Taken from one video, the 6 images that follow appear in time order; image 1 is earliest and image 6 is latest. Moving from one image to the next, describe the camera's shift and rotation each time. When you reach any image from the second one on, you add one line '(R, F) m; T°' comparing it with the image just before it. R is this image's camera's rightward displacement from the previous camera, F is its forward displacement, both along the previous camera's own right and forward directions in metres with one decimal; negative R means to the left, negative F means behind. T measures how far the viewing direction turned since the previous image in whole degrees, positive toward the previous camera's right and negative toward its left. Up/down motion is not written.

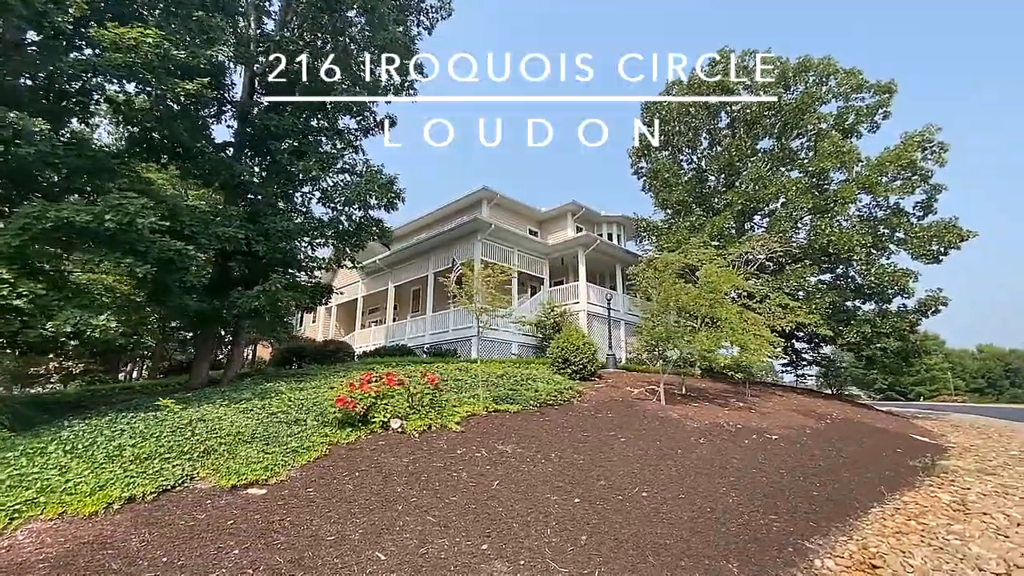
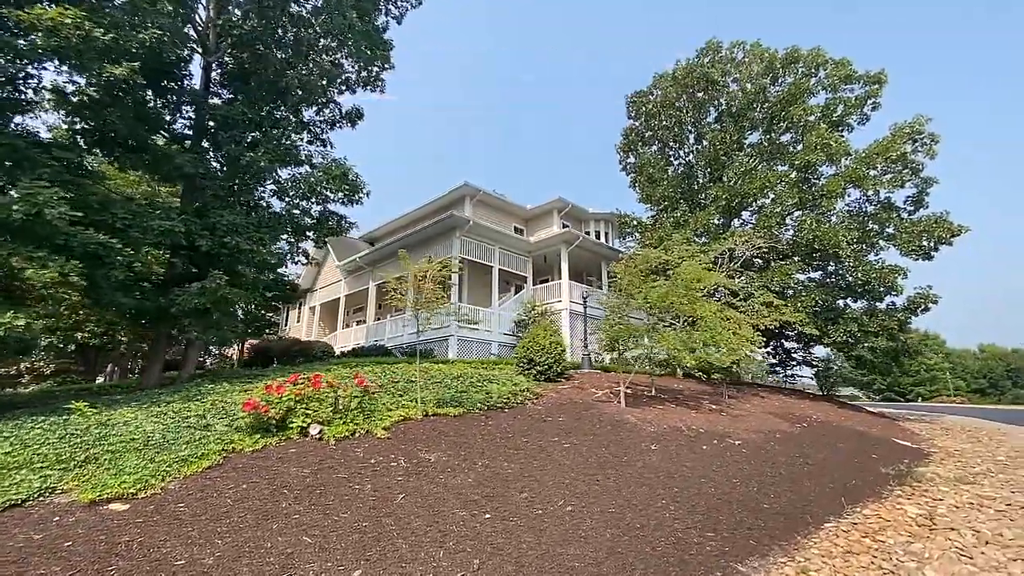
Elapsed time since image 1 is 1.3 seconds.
(+0.9, +0.5) m; 0°
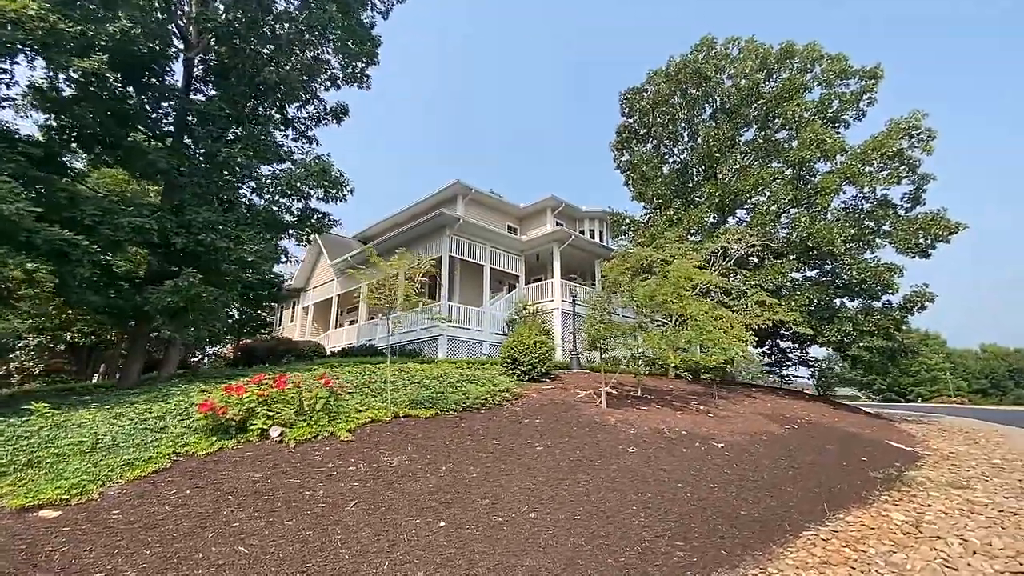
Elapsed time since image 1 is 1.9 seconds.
(+0.4, +0.2) m; 0°
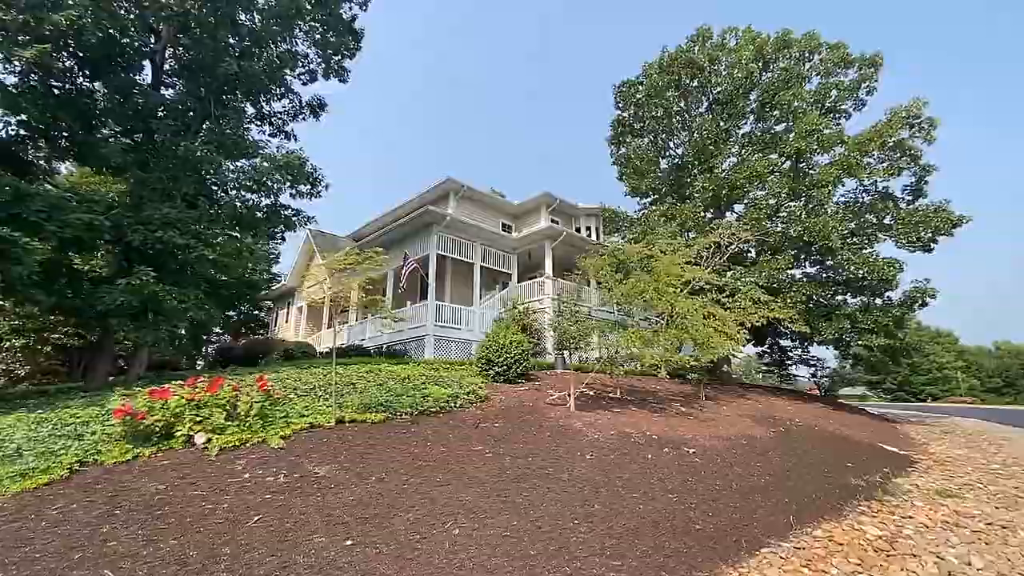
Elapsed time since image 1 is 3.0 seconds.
(+0.7, +0.4) m; -1°
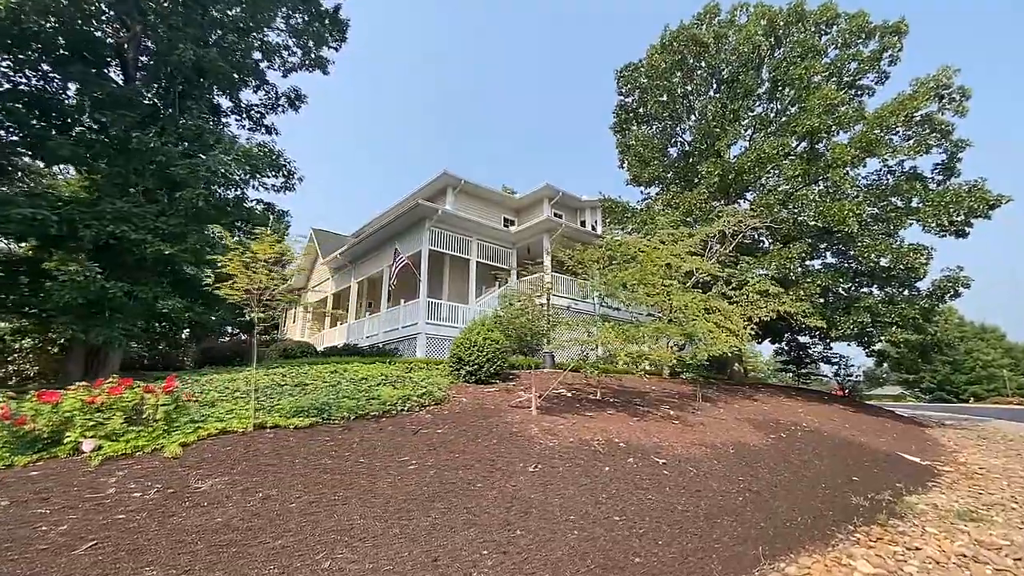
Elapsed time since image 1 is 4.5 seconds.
(+1.0, +0.8) m; -3°
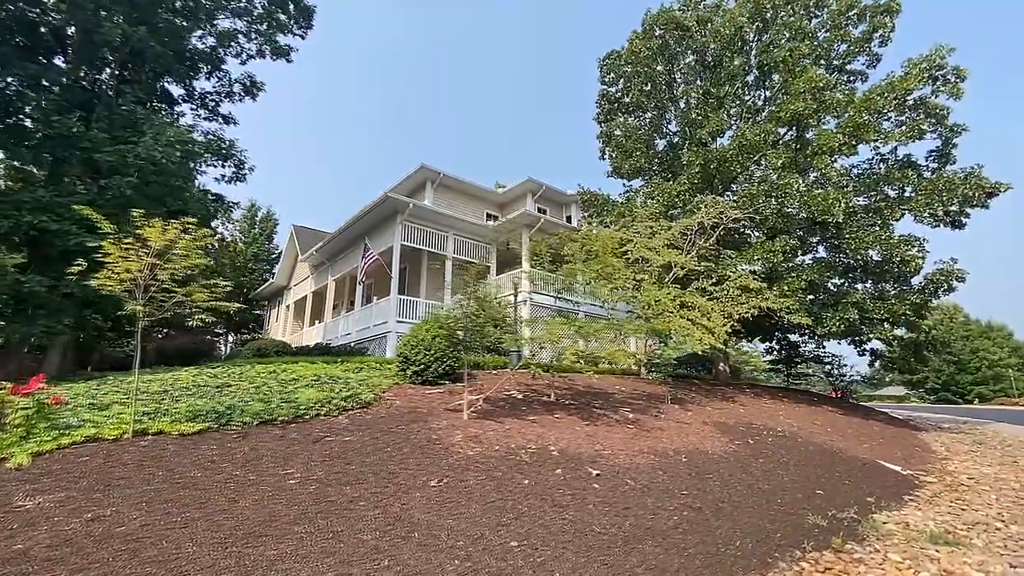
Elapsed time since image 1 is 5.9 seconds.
(+1.0, +0.7) m; -1°
